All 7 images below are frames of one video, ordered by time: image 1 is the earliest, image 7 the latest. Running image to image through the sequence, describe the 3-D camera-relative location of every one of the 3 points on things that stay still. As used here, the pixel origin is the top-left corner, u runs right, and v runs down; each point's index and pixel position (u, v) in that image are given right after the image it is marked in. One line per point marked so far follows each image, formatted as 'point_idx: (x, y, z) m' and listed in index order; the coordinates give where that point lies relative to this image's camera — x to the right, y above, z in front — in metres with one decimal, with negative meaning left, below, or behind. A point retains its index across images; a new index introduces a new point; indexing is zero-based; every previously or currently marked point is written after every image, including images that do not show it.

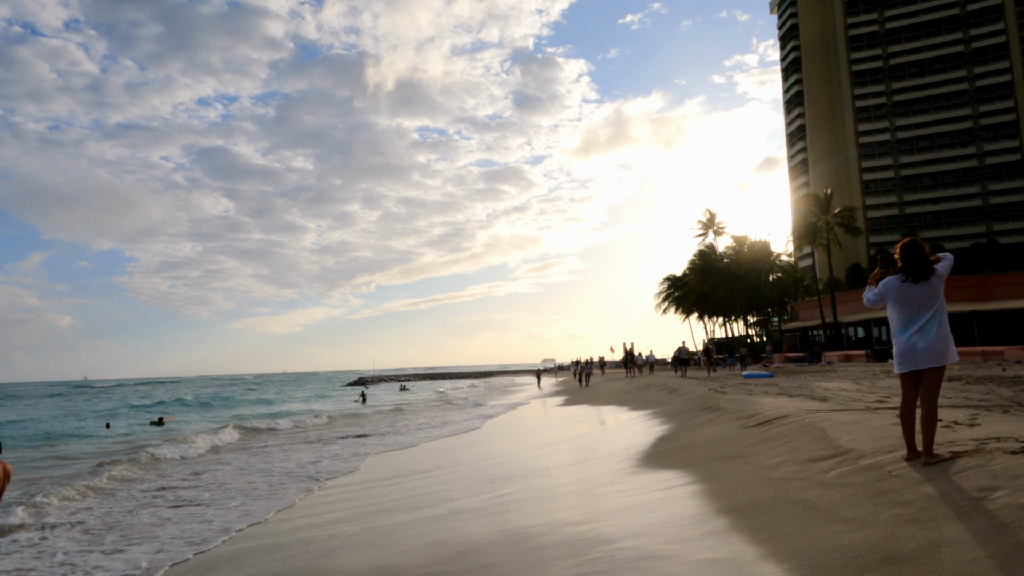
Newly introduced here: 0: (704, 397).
0: (+3.1, -1.8, +10.8) m
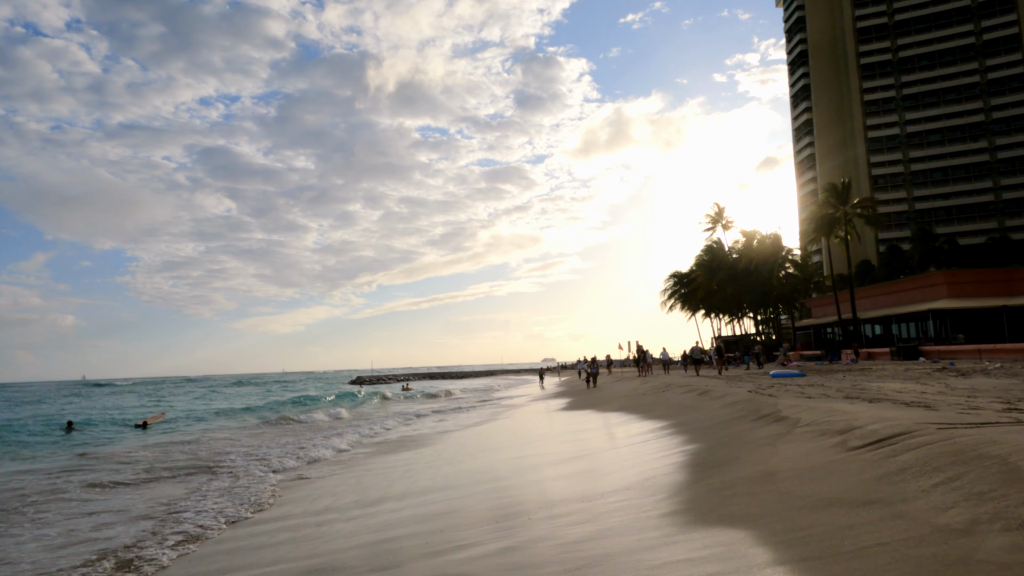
0: (+3.1, -1.5, +8.8) m
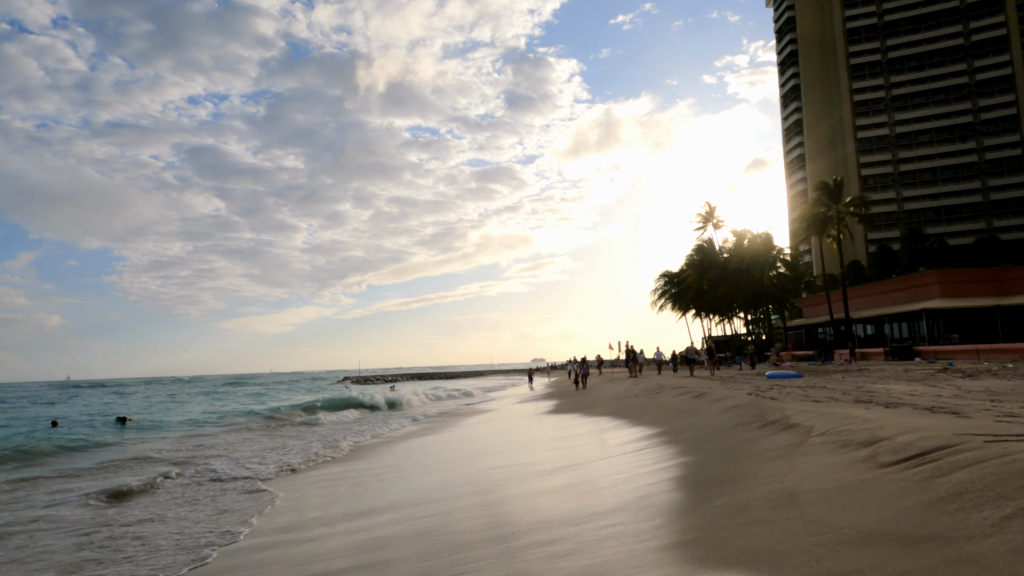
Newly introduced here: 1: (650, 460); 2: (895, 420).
0: (+2.9, -1.4, +8.1) m
1: (+1.4, -1.7, +6.6) m
2: (+3.1, -1.1, +5.3) m
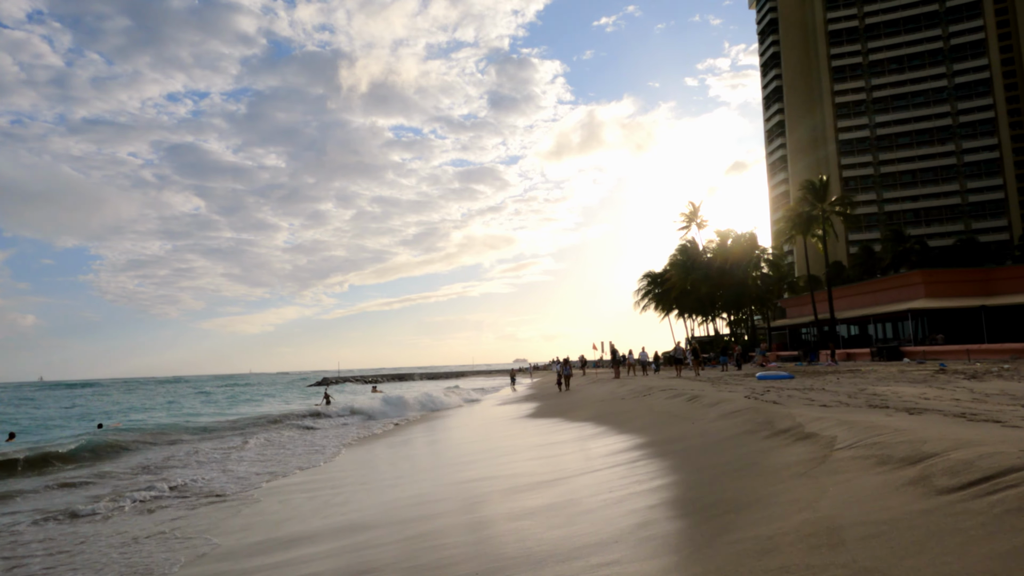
0: (+2.7, -1.4, +7.4) m
1: (+1.1, -1.6, +5.8) m
2: (+2.9, -1.0, +4.6) m
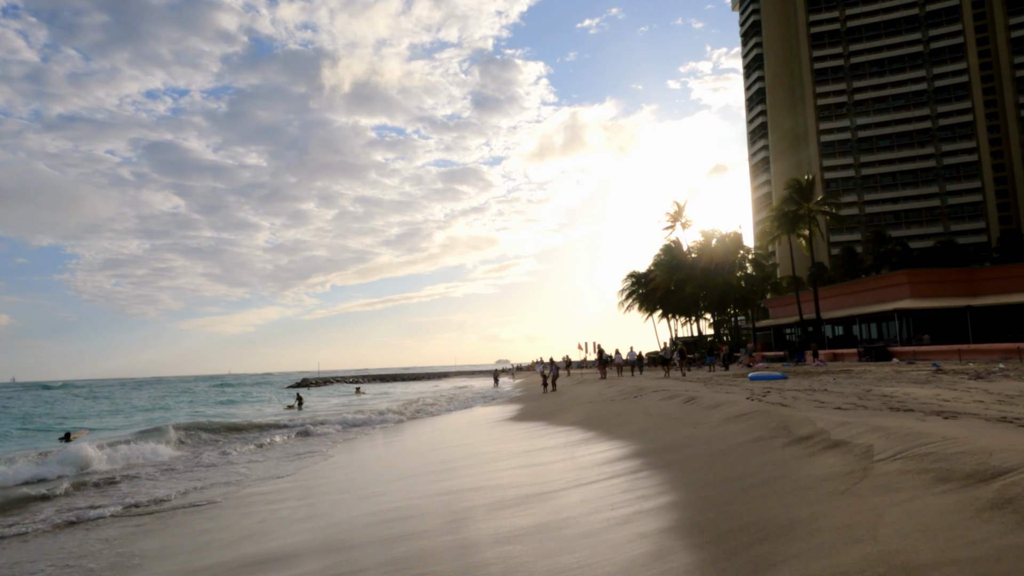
0: (+2.5, -1.3, +6.7) m
1: (+1.0, -1.6, +5.1) m
2: (+2.9, -0.9, +3.9) m
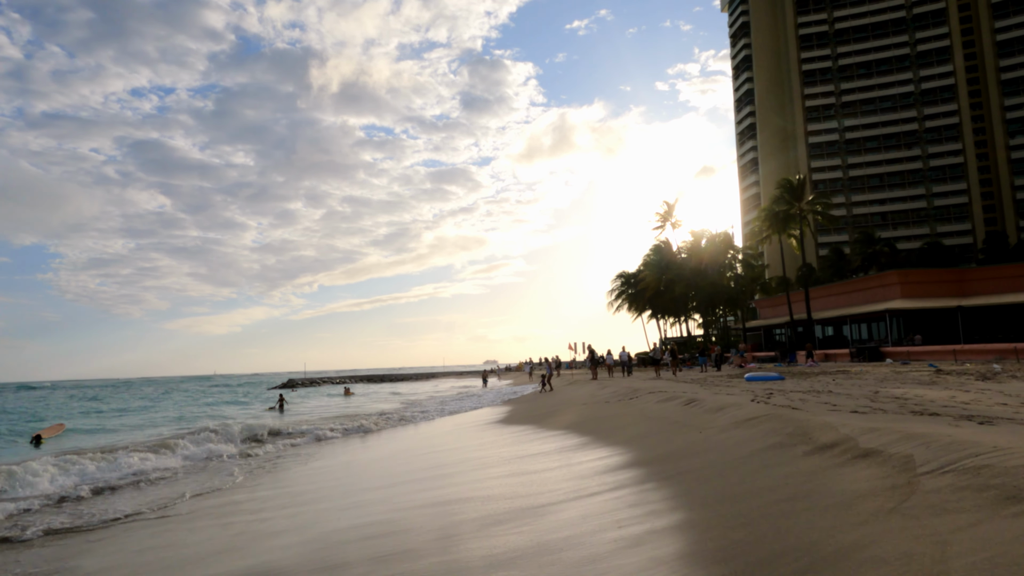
0: (+2.5, -1.2, +6.3) m
1: (+1.0, -1.5, +4.6) m
2: (+2.8, -0.8, +3.5) m
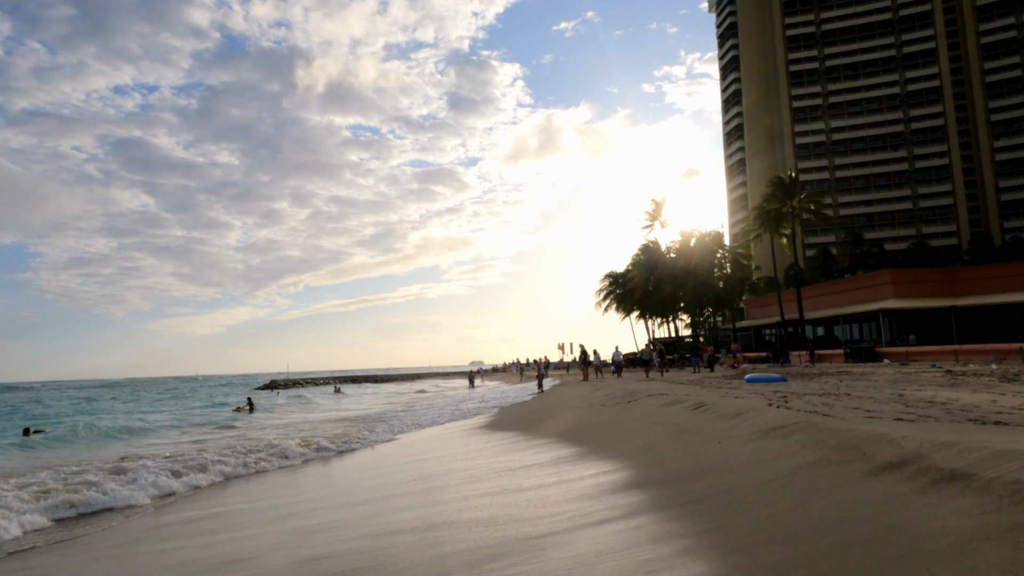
0: (+2.4, -1.1, +5.4) m
1: (+1.0, -1.4, +3.7) m
2: (+2.8, -0.7, +2.6) m
